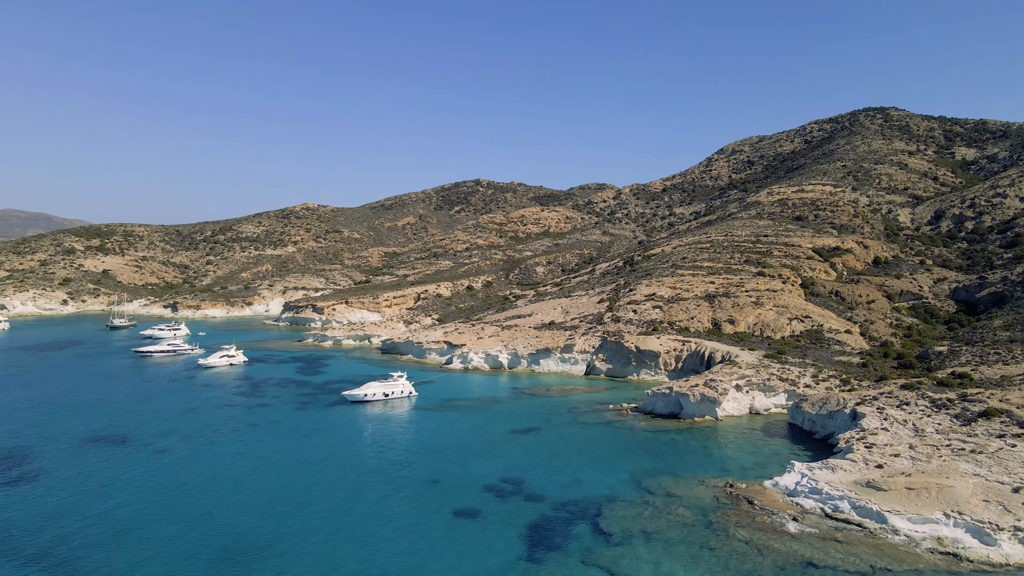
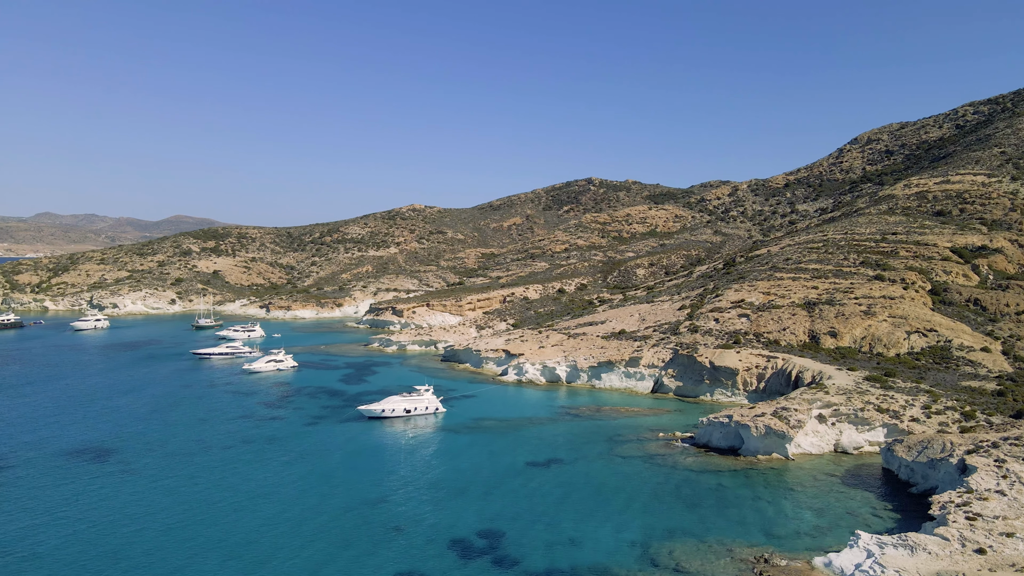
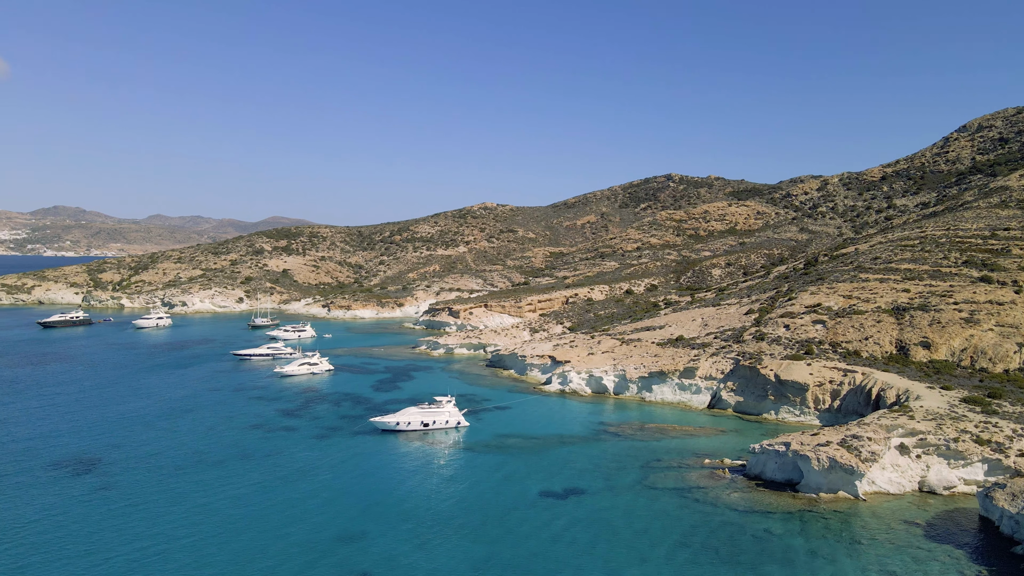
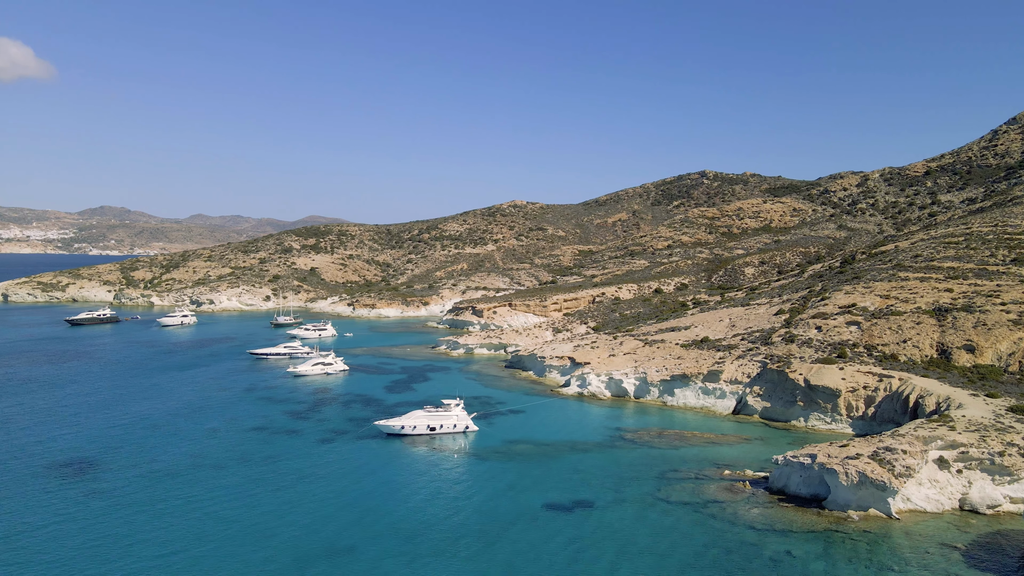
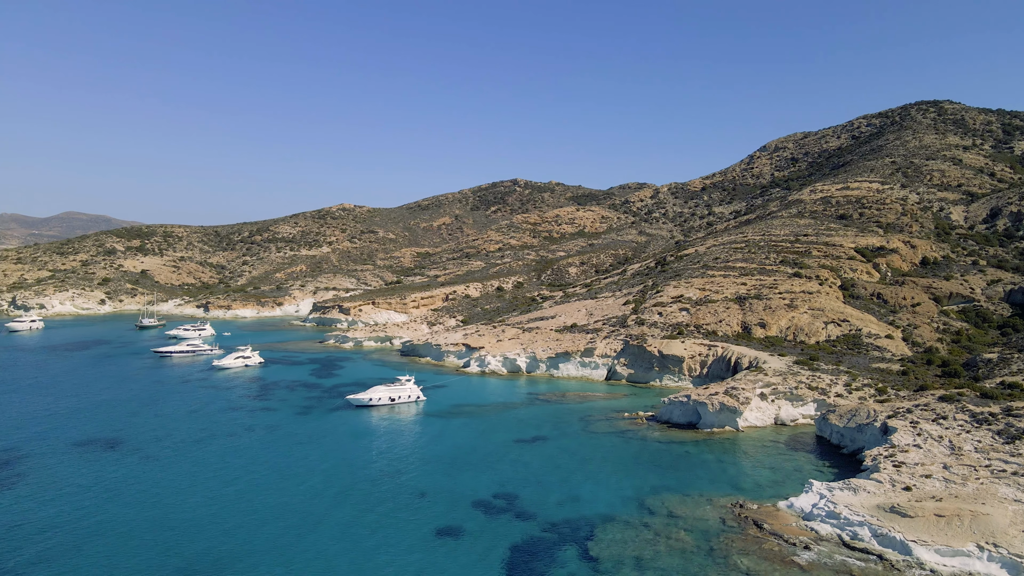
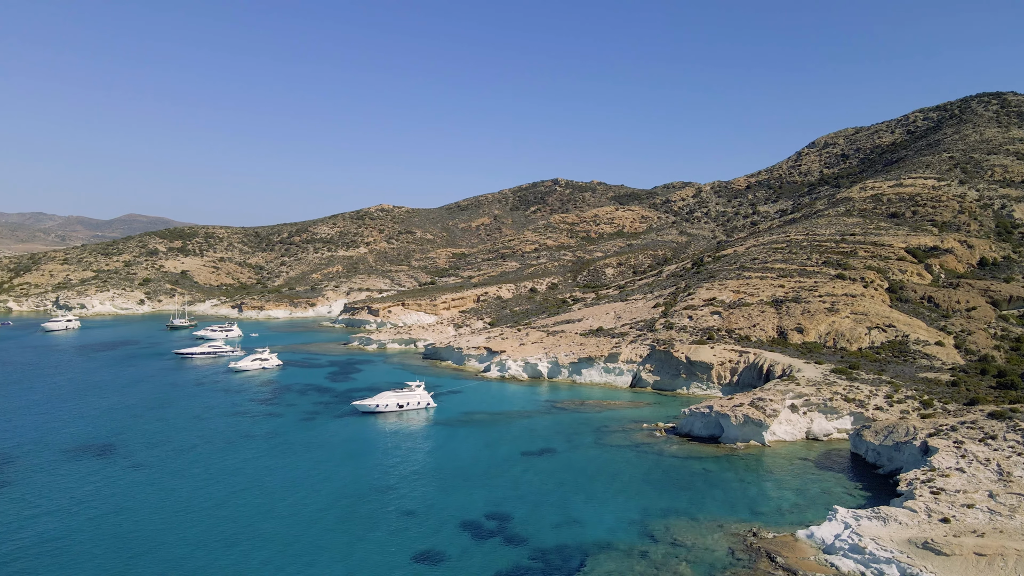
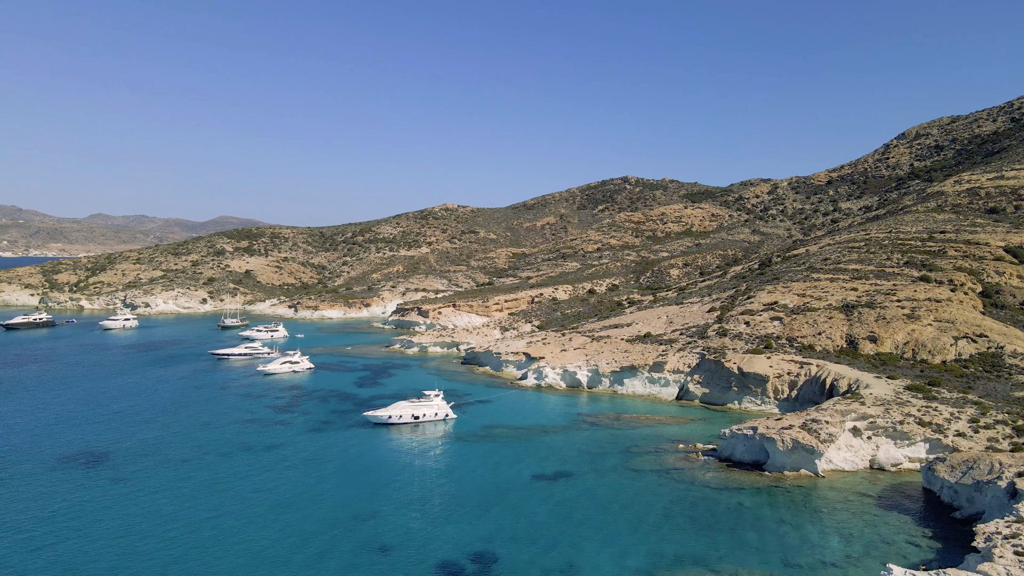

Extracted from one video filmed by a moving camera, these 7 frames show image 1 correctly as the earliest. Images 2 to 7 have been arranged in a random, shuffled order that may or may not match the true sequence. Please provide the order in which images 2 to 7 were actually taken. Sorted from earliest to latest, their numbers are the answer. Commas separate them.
5, 6, 2, 7, 3, 4
